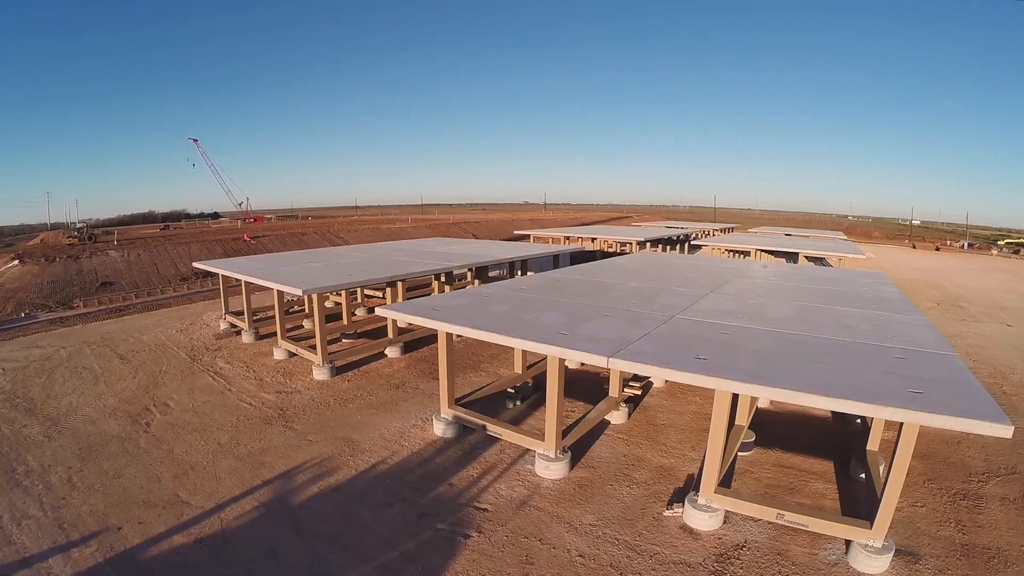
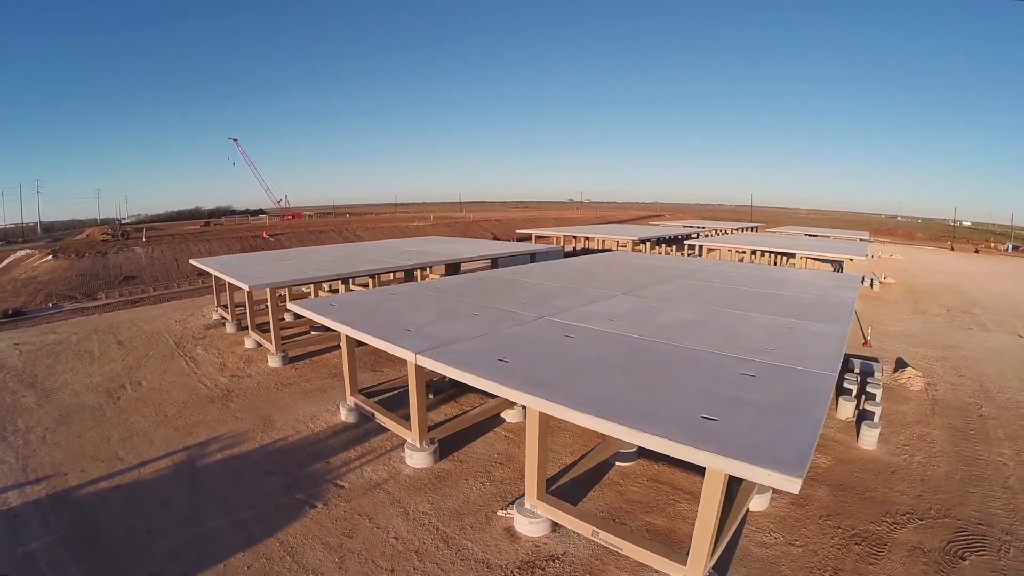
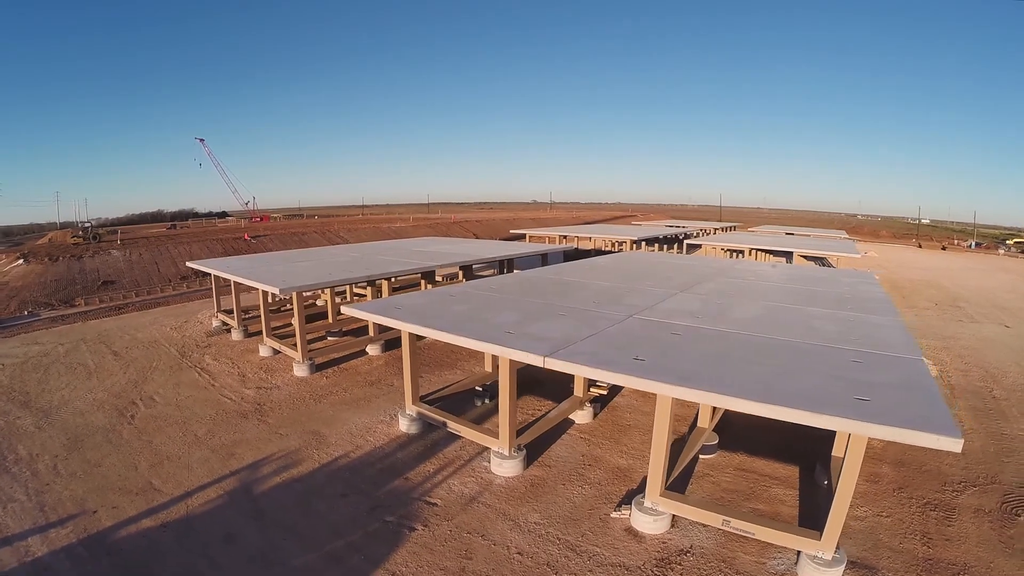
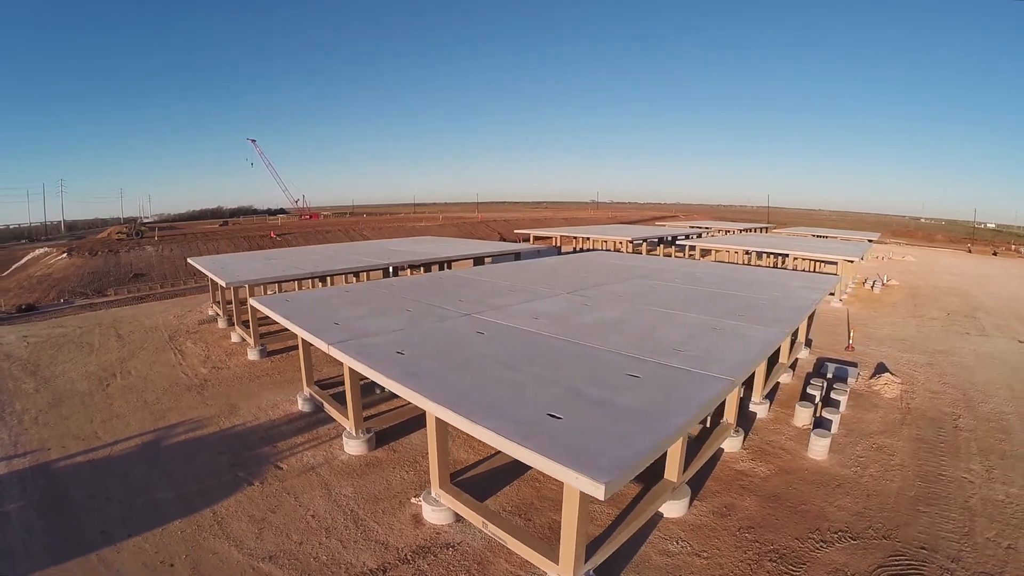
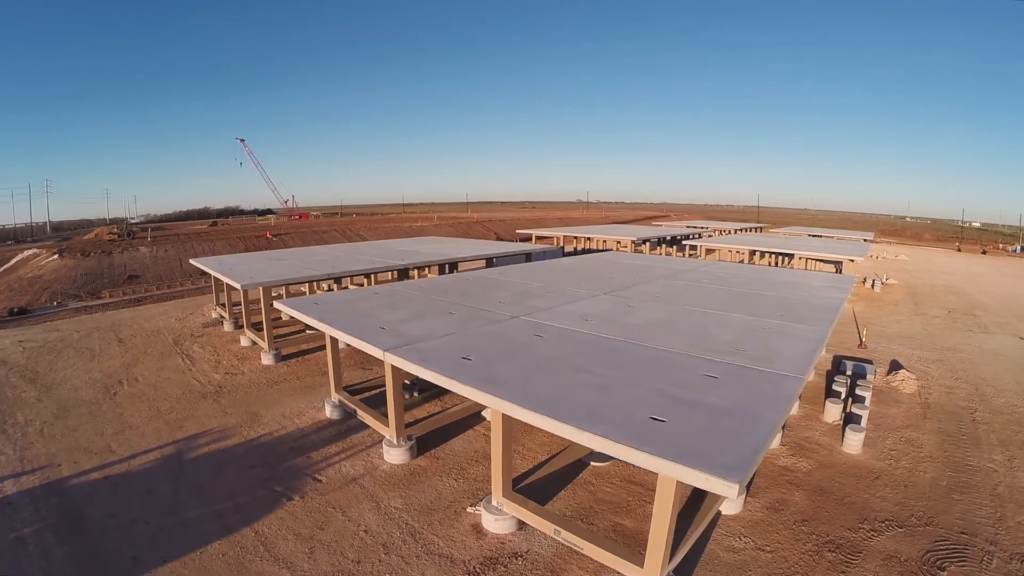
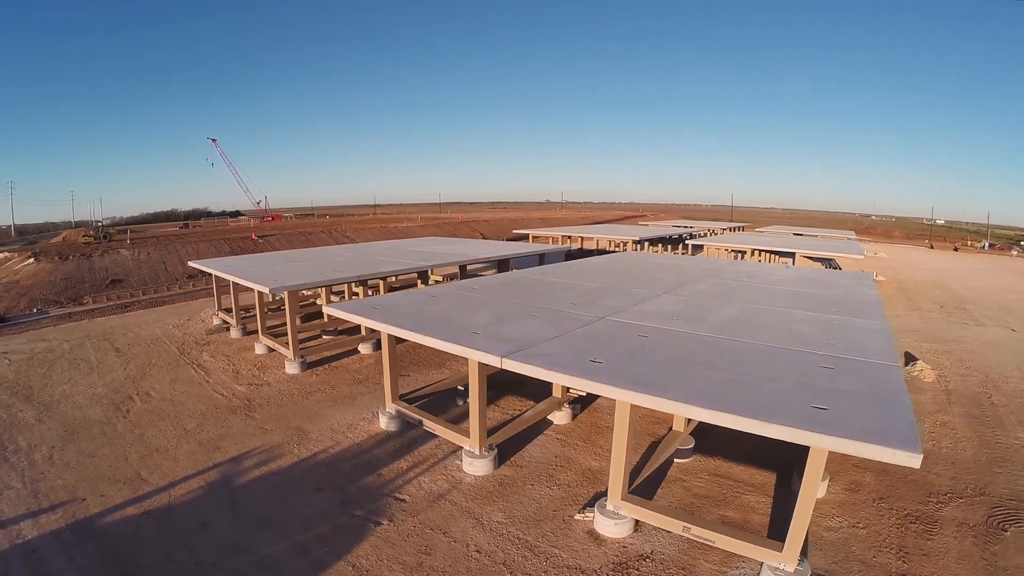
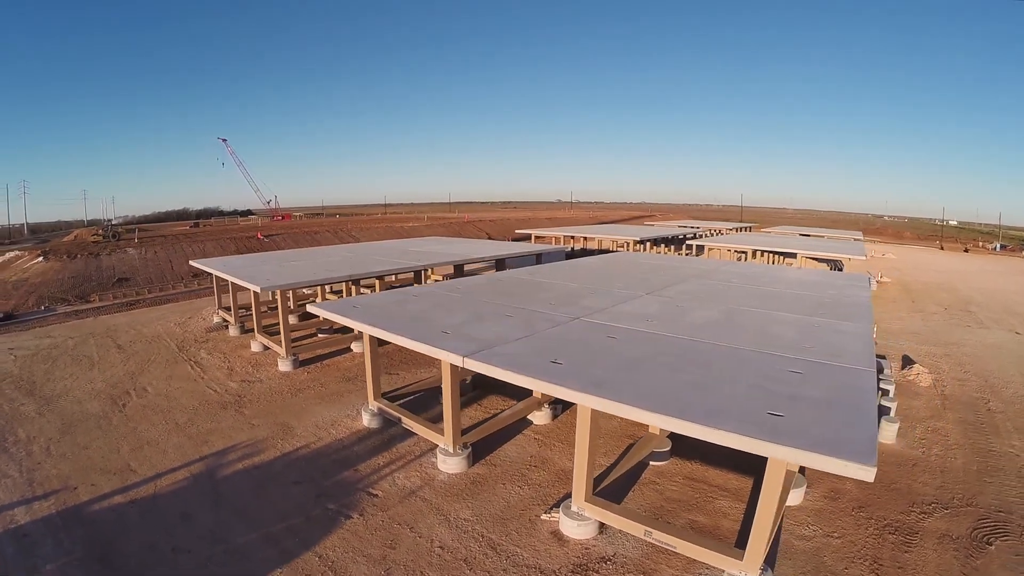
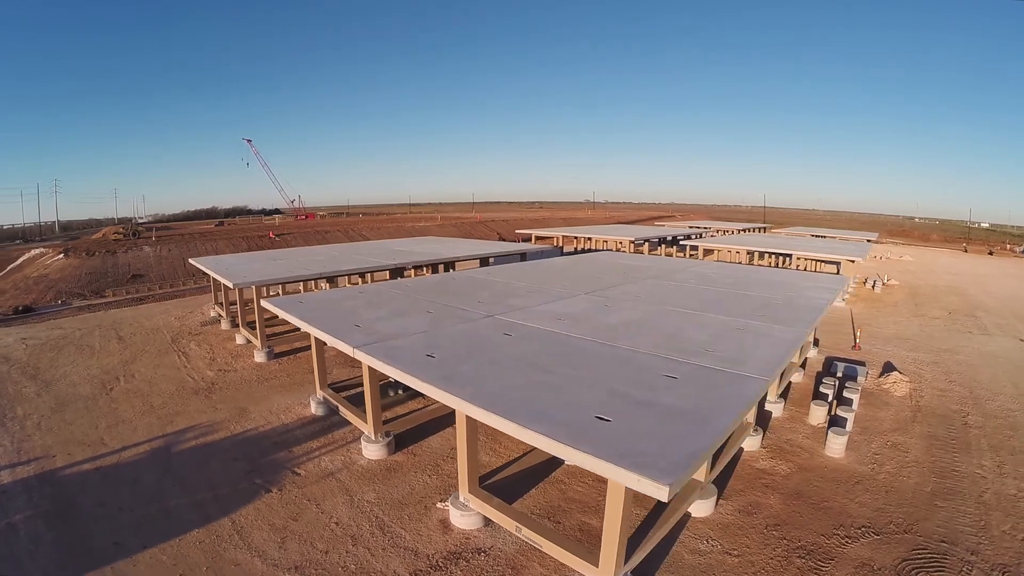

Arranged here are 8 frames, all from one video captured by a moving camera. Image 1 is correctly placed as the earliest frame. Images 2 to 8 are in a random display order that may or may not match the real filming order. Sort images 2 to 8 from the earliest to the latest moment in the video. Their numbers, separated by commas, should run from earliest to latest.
3, 6, 7, 2, 5, 8, 4
